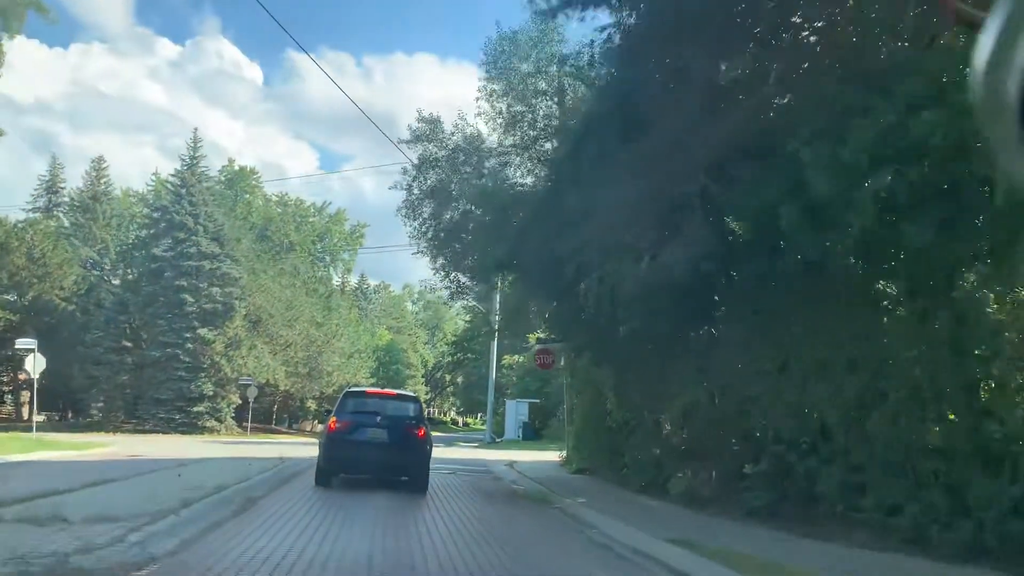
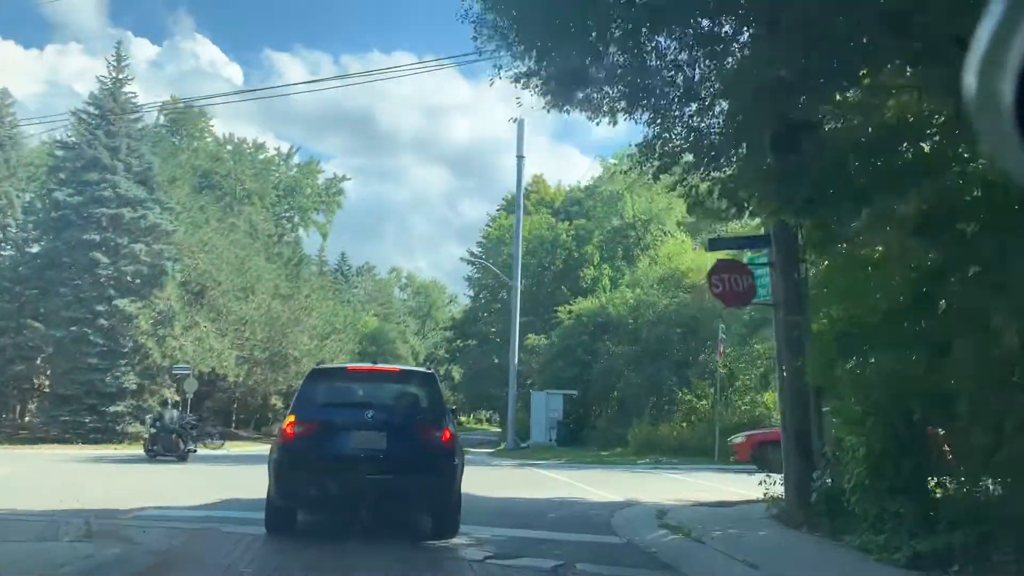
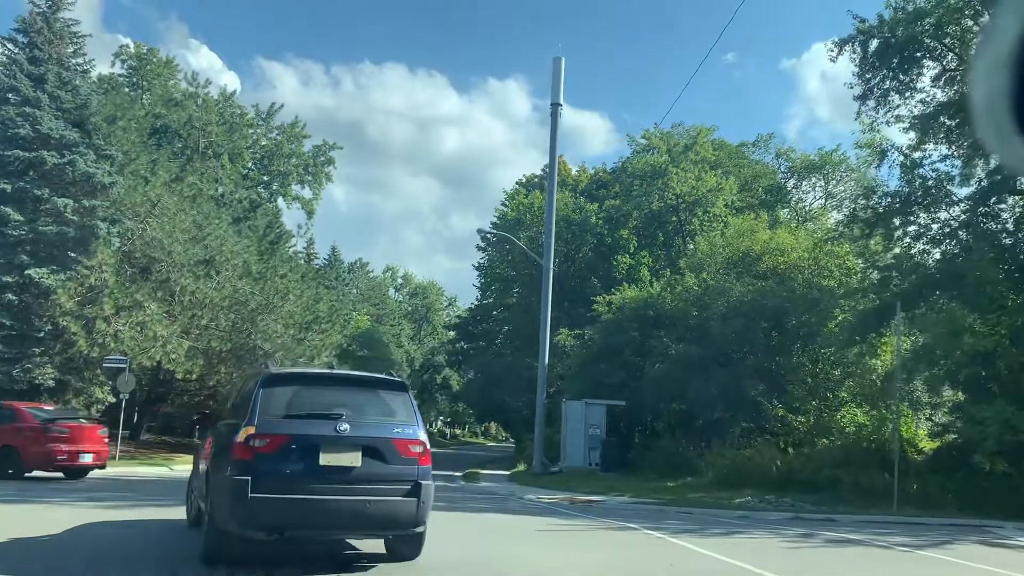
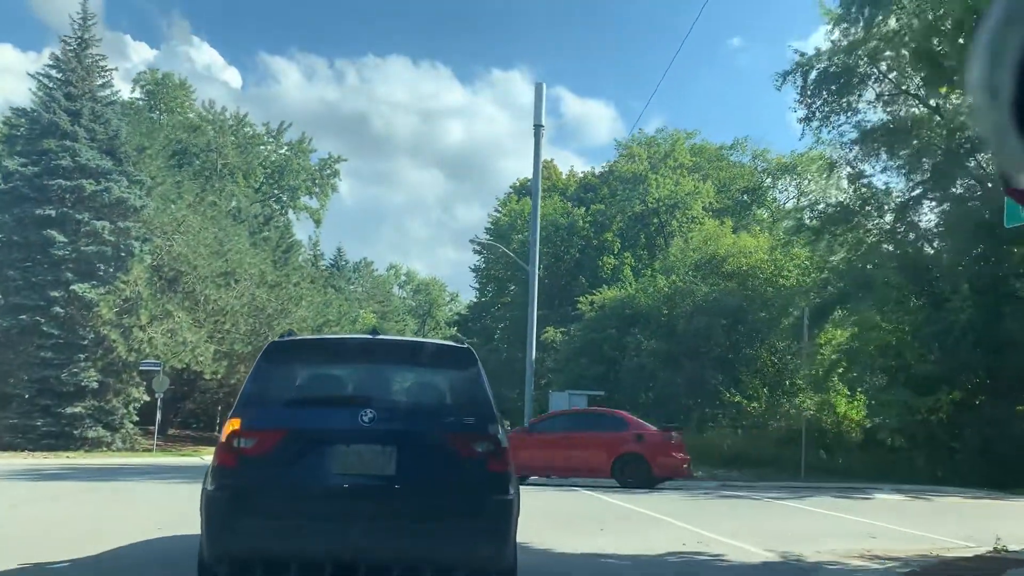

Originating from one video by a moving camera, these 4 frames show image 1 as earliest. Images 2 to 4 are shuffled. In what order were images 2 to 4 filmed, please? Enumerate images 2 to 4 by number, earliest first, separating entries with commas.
2, 4, 3
